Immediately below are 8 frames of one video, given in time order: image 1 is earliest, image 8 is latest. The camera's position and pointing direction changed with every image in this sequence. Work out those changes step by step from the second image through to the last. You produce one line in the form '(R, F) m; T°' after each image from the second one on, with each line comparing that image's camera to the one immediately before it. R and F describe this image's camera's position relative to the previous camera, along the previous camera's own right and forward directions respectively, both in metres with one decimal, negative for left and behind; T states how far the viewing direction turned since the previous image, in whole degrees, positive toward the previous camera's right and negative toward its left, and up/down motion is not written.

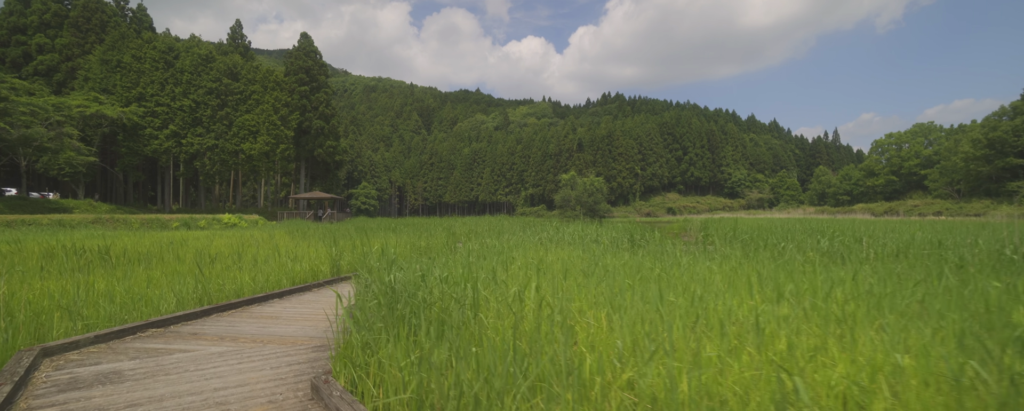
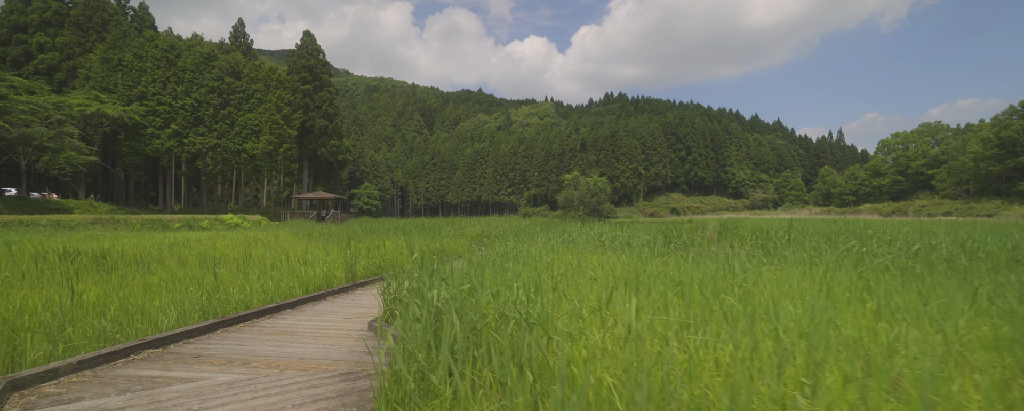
(-0.3, +0.5) m; 0°
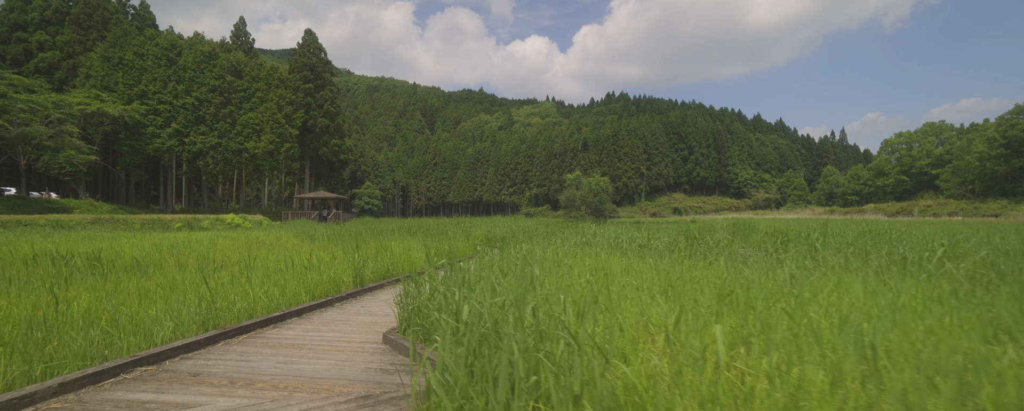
(-0.2, +0.3) m; 0°
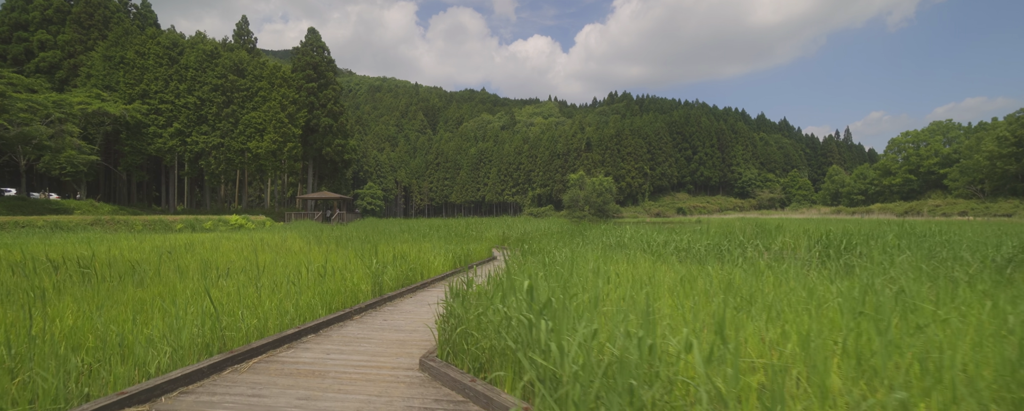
(-0.3, +0.5) m; 0°
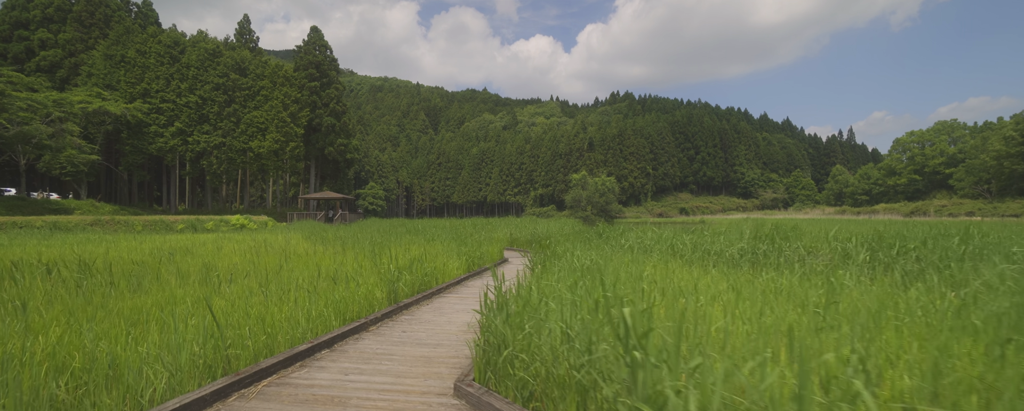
(-0.2, +0.3) m; 0°
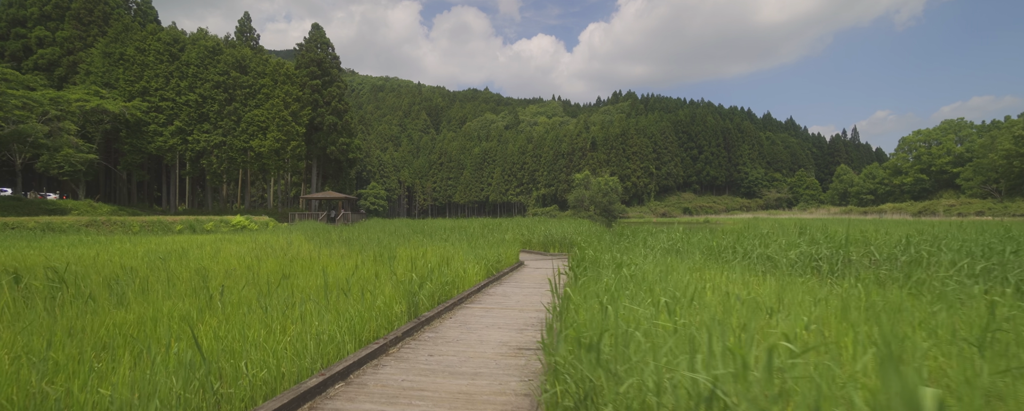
(-0.3, +0.6) m; 0°
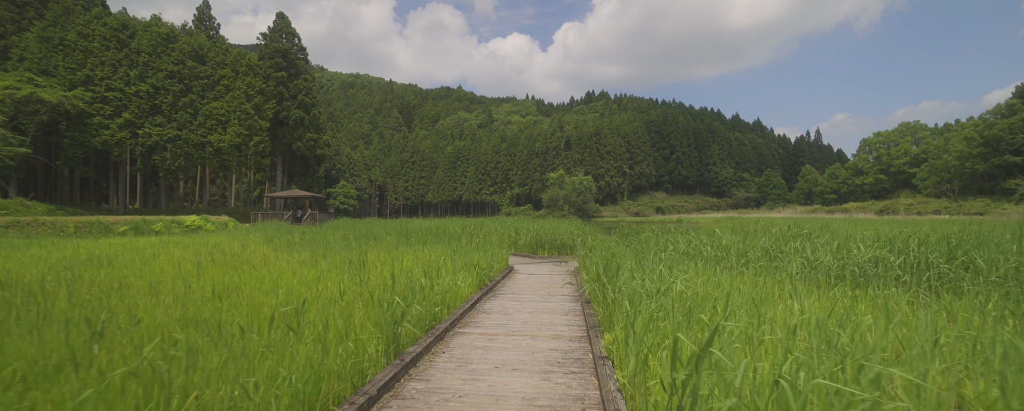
(-0.3, +1.0) m; +3°
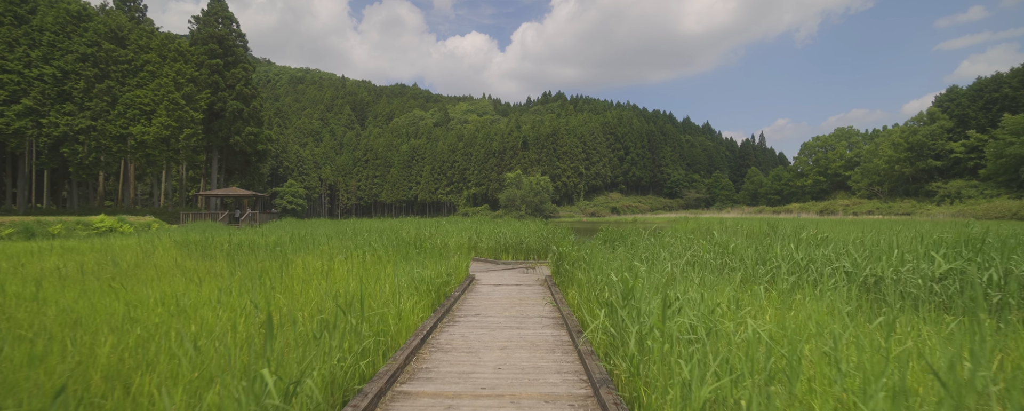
(-0.1, +1.1) m; +6°
